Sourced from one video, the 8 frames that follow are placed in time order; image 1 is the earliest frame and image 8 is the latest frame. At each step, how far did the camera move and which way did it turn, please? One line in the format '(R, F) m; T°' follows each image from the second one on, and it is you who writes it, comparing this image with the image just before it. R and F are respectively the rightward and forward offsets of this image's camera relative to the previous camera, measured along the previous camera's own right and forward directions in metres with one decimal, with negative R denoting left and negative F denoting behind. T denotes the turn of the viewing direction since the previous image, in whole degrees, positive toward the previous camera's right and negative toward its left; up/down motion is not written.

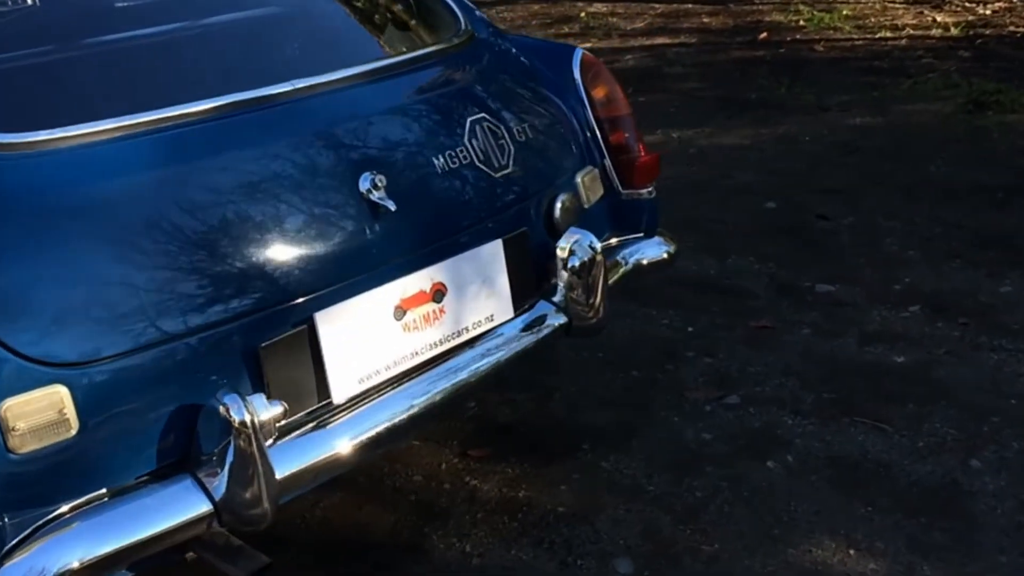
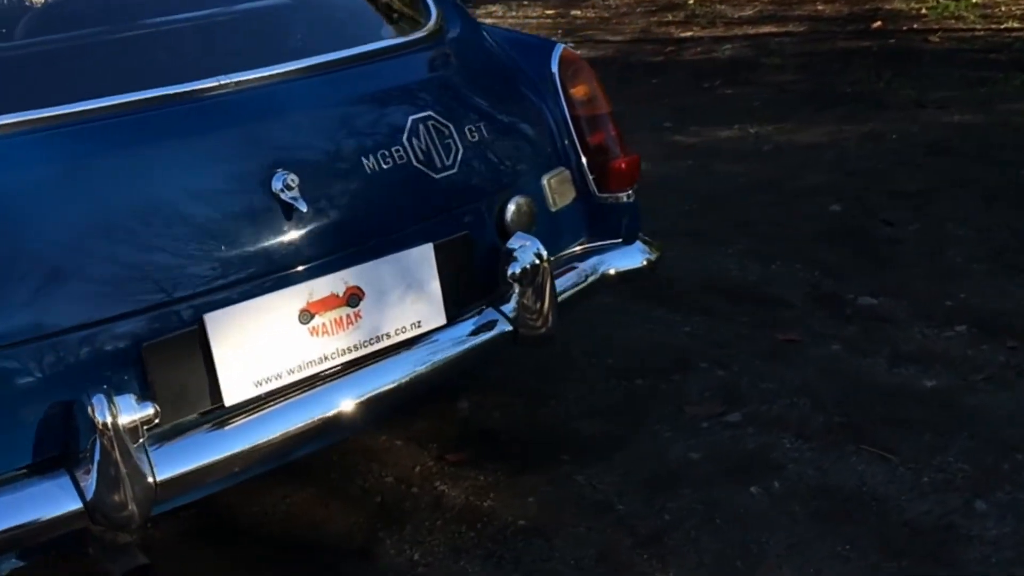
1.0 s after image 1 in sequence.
(+0.5, +0.1) m; -8°
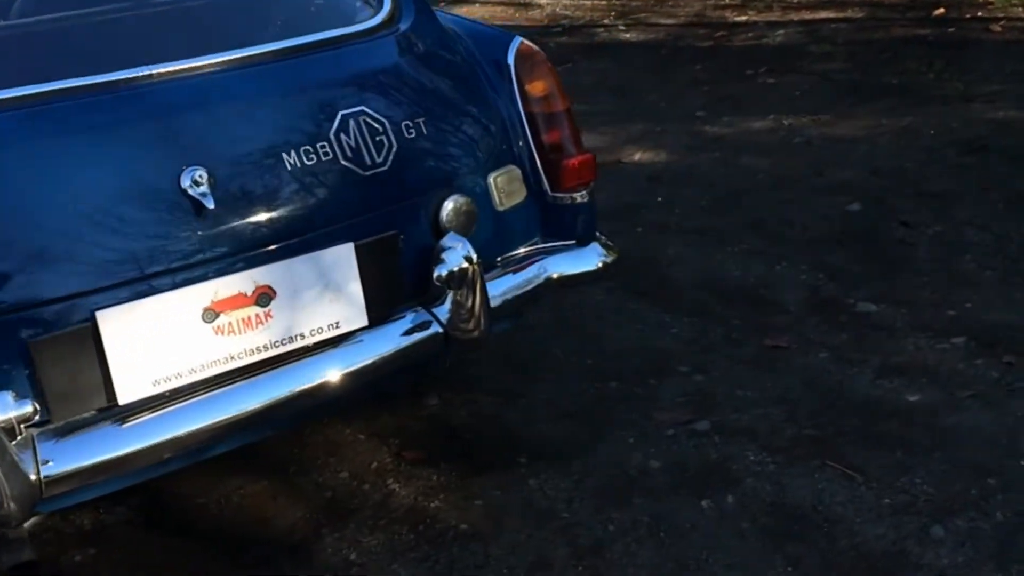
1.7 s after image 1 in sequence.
(+0.4, +0.1) m; -4°
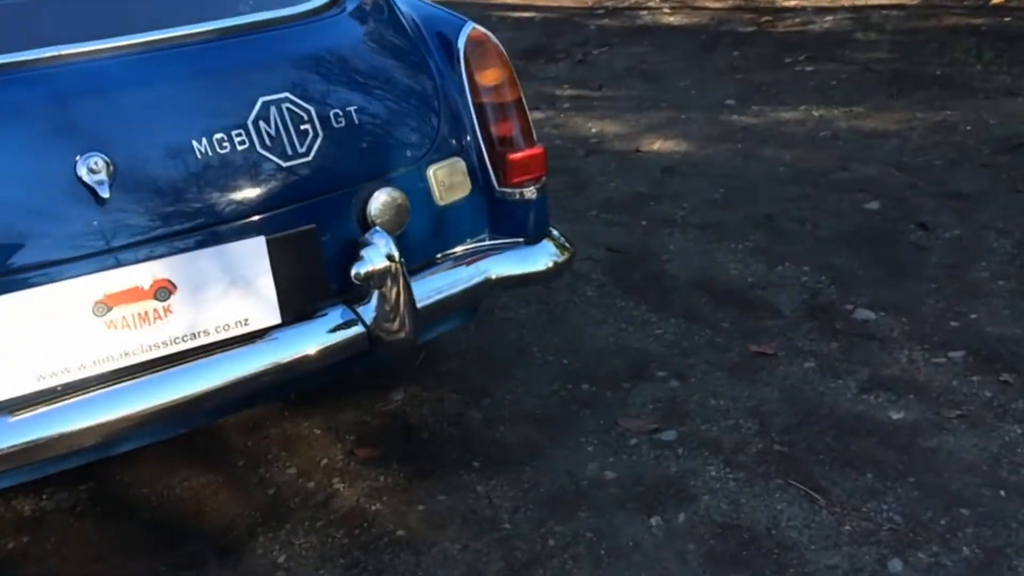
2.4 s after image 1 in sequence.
(+0.3, +0.2) m; -4°
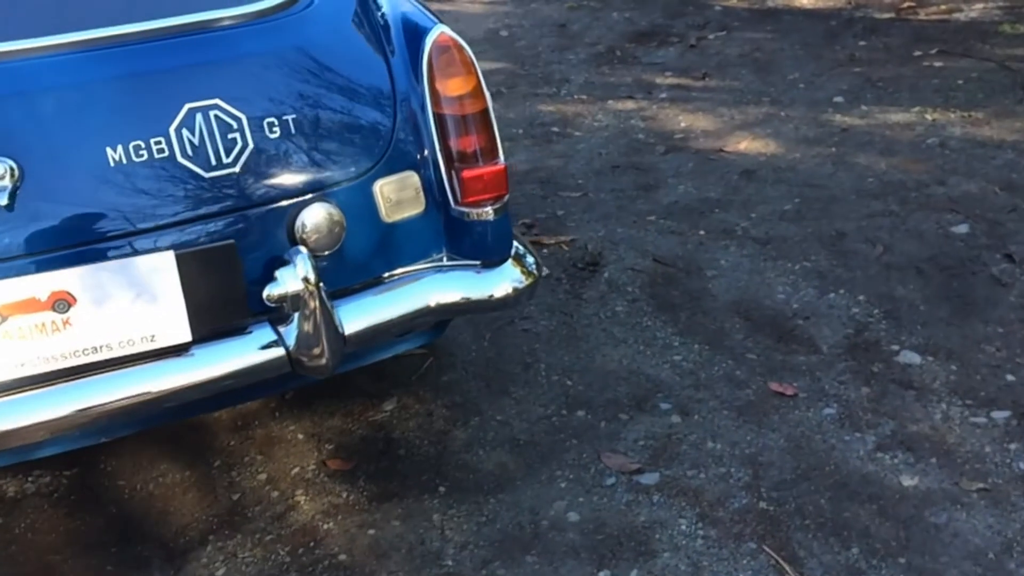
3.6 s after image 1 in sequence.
(+0.5, +0.2) m; -9°
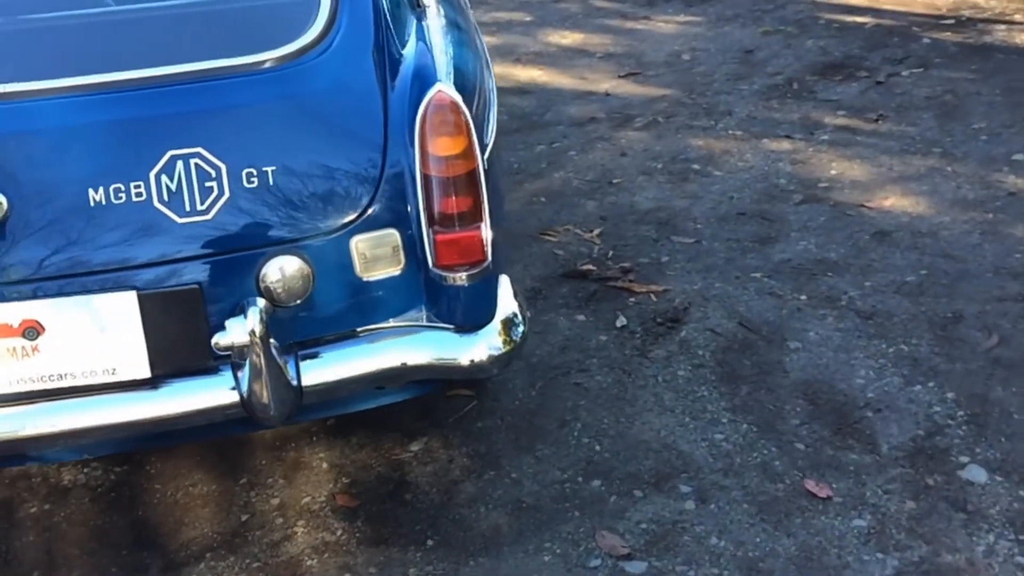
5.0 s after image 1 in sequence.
(+0.6, +0.2) m; -13°
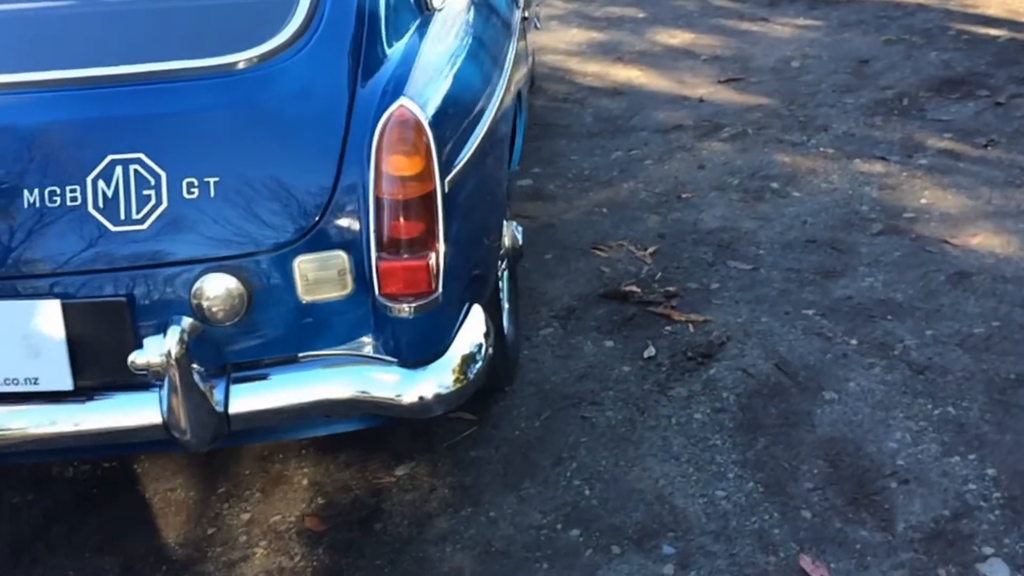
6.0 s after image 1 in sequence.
(+0.4, +0.2) m; -8°
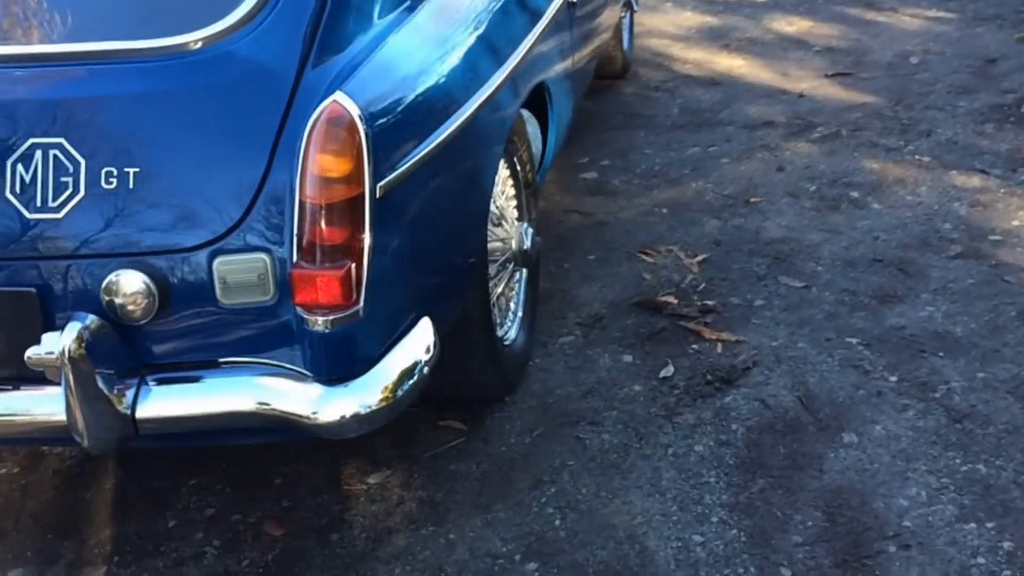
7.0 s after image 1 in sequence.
(+0.4, +0.2) m; -8°
